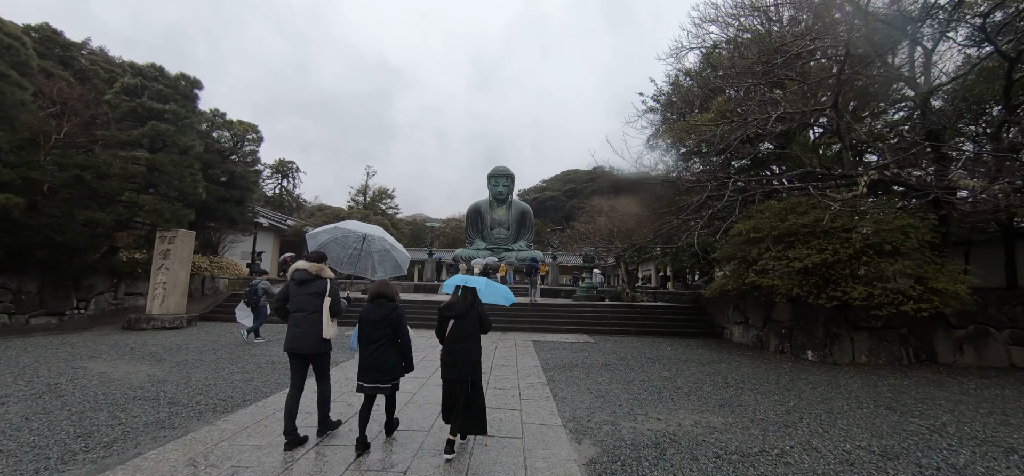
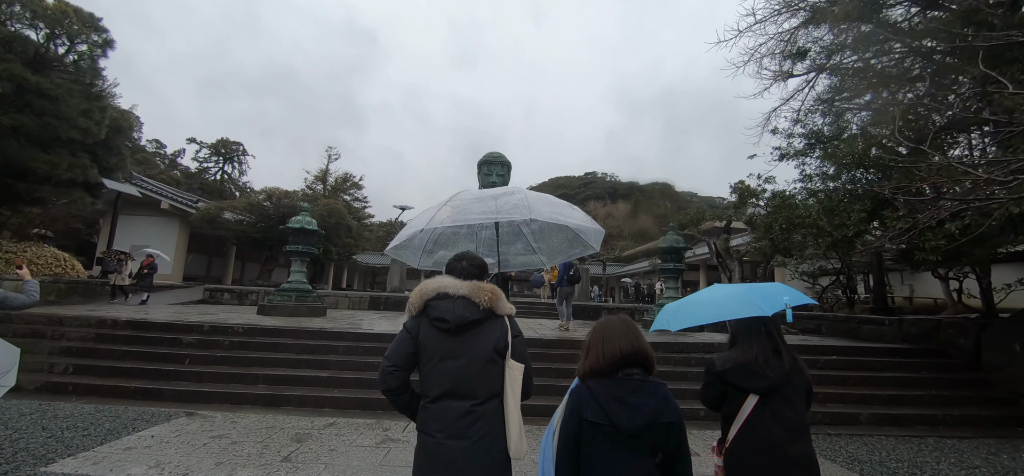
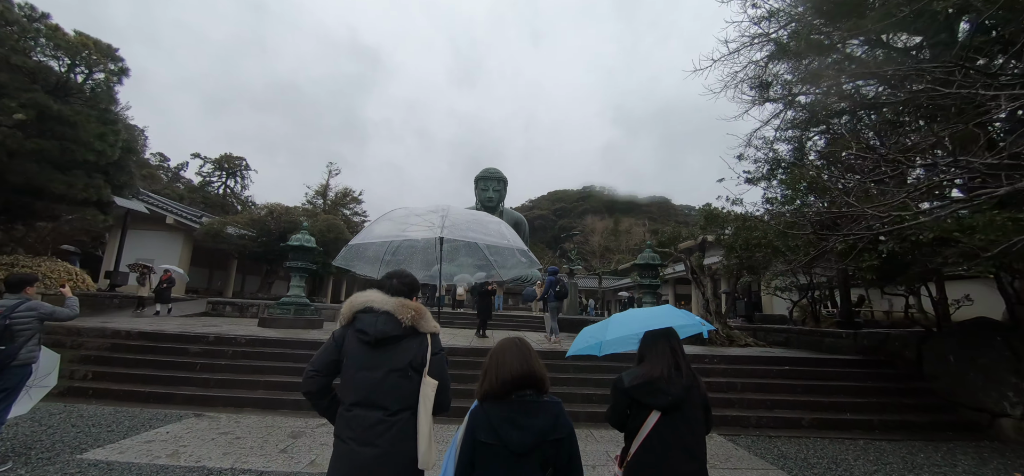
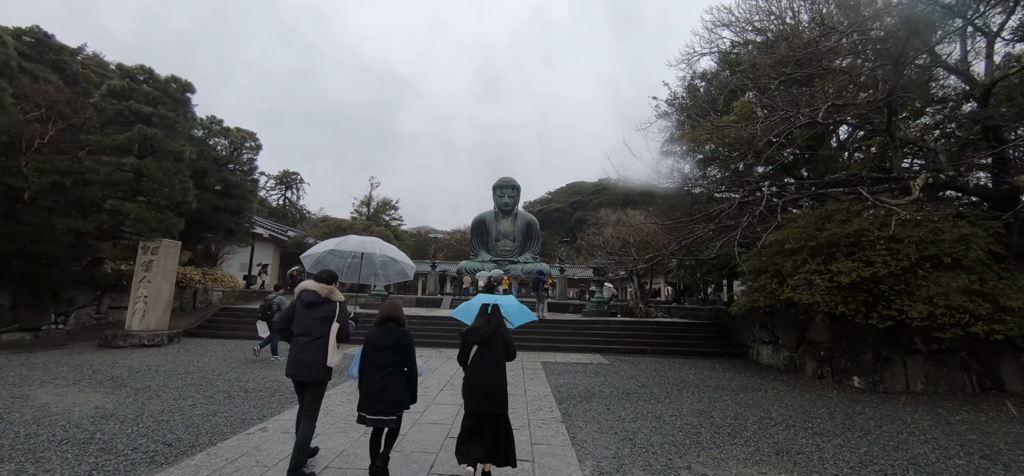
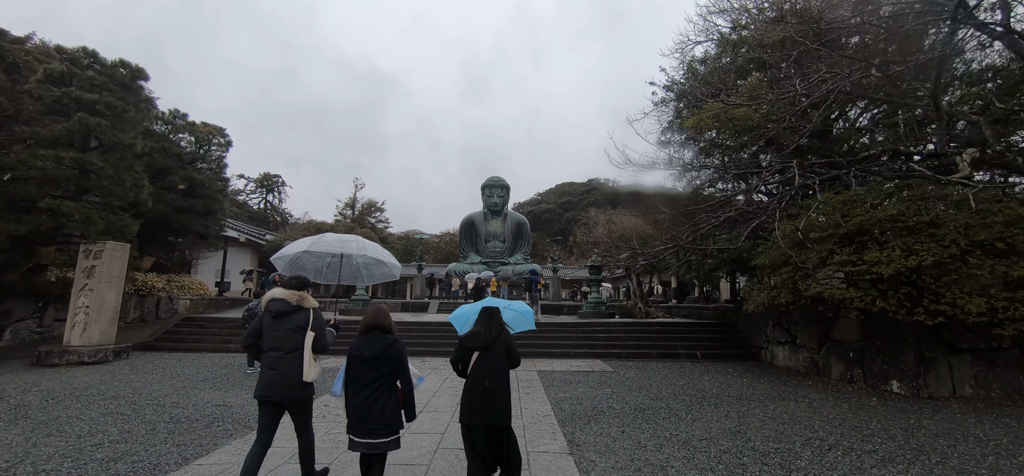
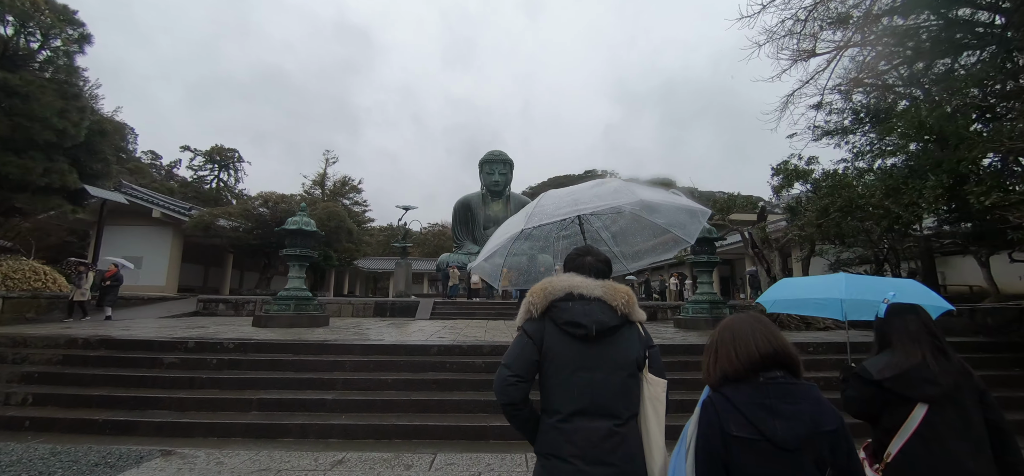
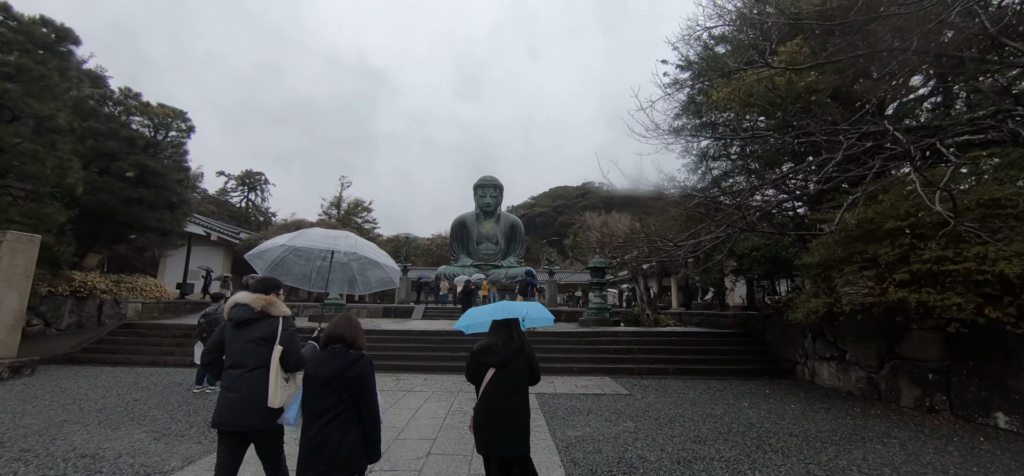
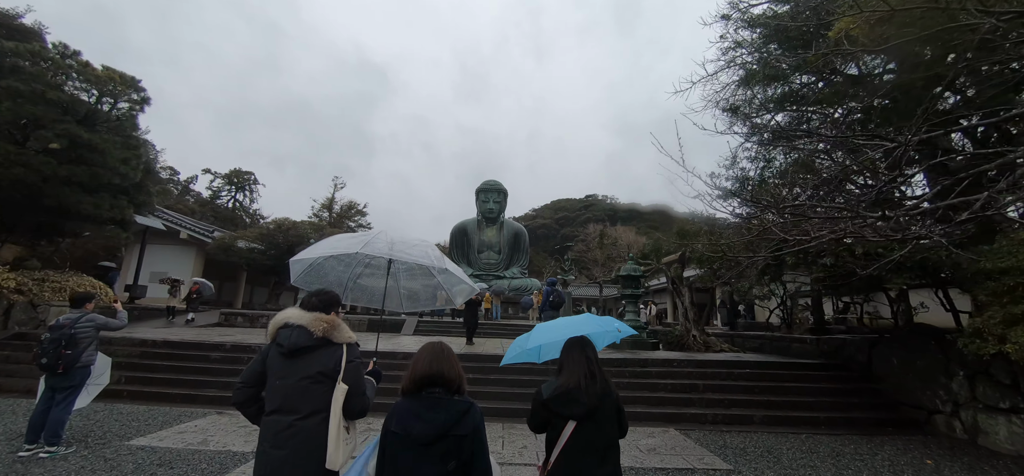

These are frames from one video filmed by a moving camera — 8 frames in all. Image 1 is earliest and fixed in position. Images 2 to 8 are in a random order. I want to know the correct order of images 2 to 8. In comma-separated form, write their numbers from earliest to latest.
4, 5, 7, 8, 3, 2, 6
